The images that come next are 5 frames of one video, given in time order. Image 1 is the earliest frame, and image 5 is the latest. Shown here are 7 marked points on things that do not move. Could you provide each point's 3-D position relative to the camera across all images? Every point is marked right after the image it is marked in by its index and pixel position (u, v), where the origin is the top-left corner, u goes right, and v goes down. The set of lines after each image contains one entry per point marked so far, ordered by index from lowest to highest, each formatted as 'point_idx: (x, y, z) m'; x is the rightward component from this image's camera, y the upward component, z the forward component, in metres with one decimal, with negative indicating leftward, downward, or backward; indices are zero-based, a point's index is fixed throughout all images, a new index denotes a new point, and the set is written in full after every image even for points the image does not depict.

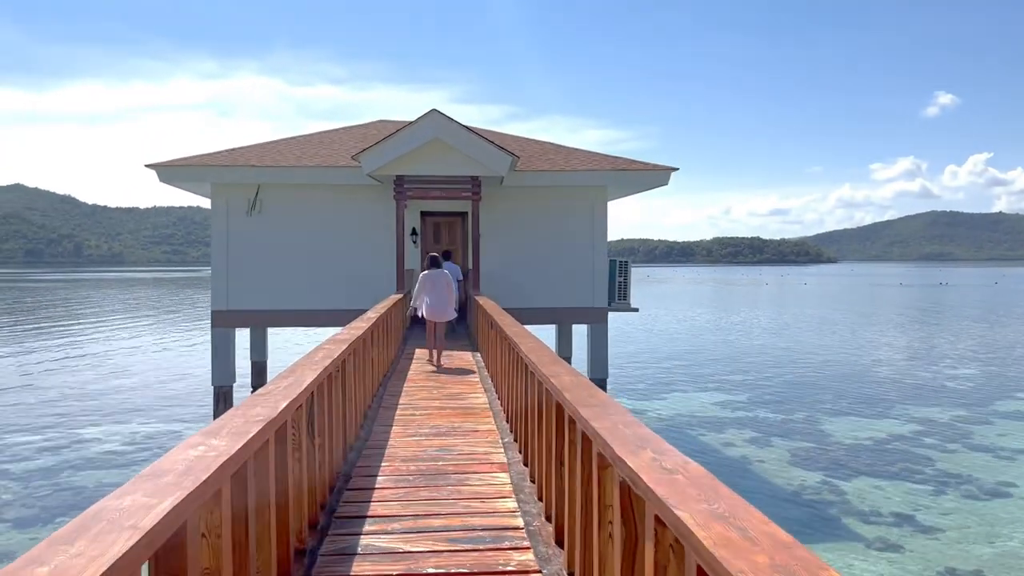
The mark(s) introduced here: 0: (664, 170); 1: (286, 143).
0: (+3.1, +2.4, +17.4) m
1: (-4.9, +3.1, +18.5) m
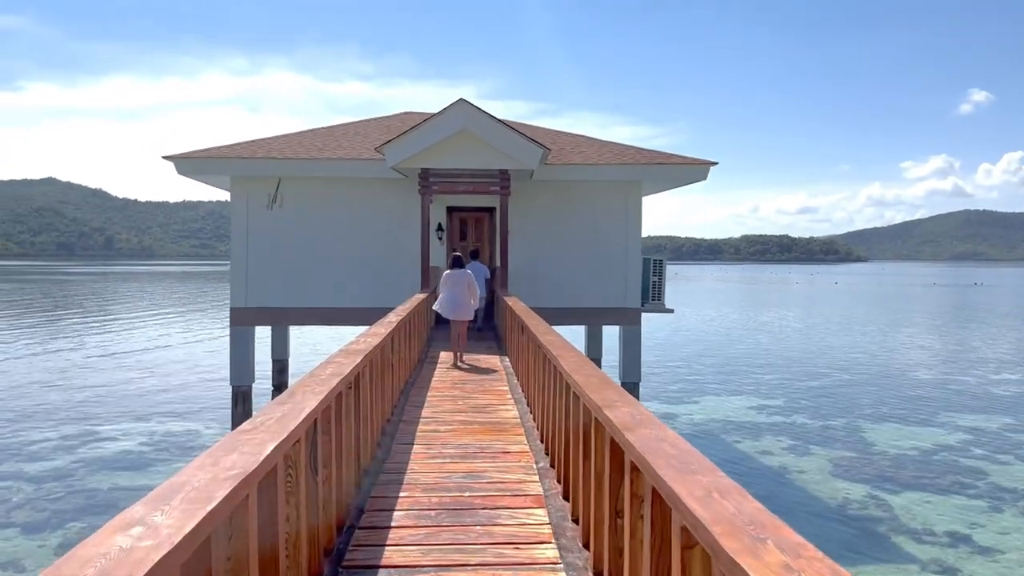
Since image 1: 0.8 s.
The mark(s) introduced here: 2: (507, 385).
0: (+3.6, +2.4, +16.6) m
1: (-4.3, +3.1, +17.9) m
2: (-0.1, -1.0, +9.2) m
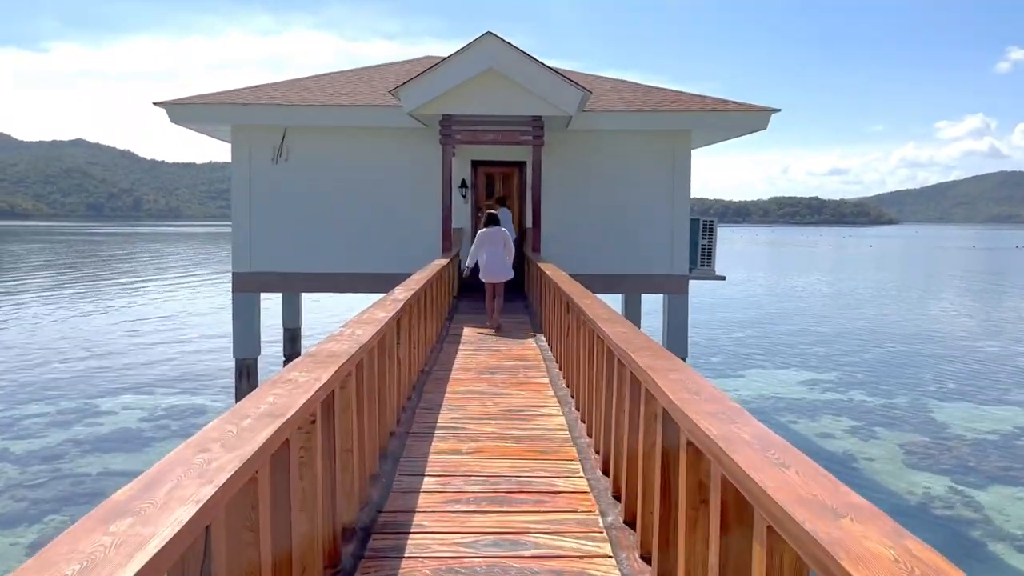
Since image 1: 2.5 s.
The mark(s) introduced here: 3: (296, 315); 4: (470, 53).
0: (+4.2, +3.0, +14.5) m
1: (-3.6, +3.8, +16.0) m
2: (+0.3, -0.7, +7.3) m
3: (-4.8, -0.6, +19.2) m
4: (-0.6, +3.5, +12.7) m
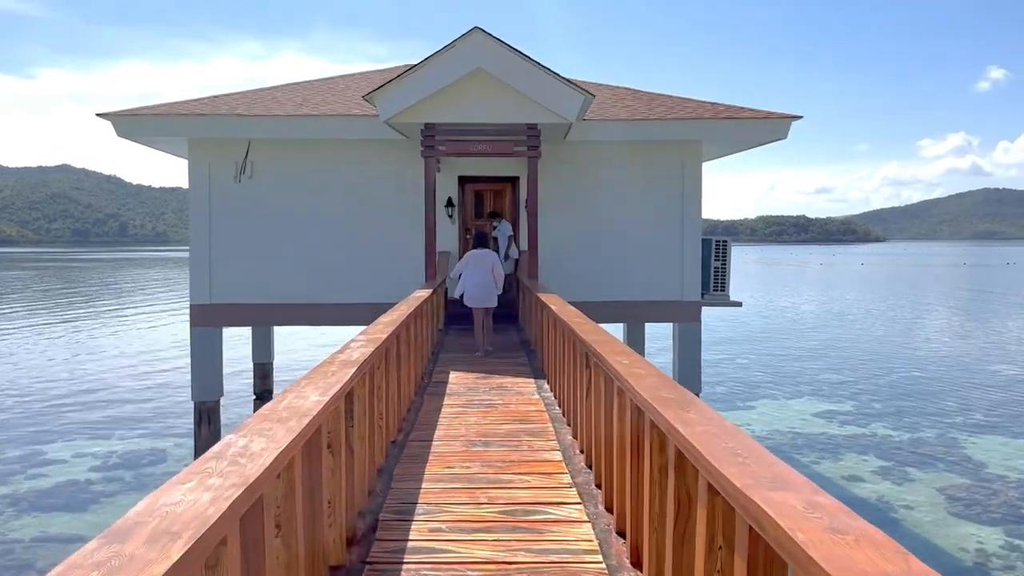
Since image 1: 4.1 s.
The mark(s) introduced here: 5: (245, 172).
0: (+4.1, +2.5, +12.9) m
1: (-3.8, +3.3, +14.3) m
2: (+0.3, -1.0, +5.6) m
3: (-5.0, -1.2, +17.4) m
4: (-0.8, +3.0, +11.1) m
5: (-4.0, +1.8, +13.0) m
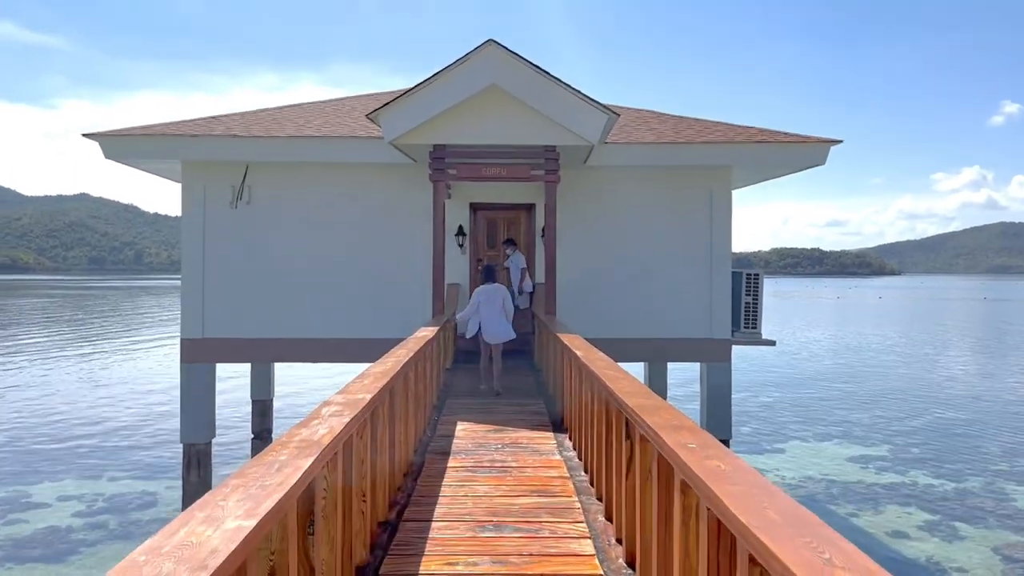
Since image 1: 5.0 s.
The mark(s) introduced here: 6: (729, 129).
0: (+4.3, +2.0, +11.9) m
1: (-3.5, +2.8, +13.4) m
2: (+0.4, -1.3, +4.5) m
3: (-4.7, -1.8, +16.4) m
4: (-0.5, +2.6, +10.1) m
5: (-3.8, +1.3, +12.1) m
6: (+3.3, +2.4, +12.9) m
